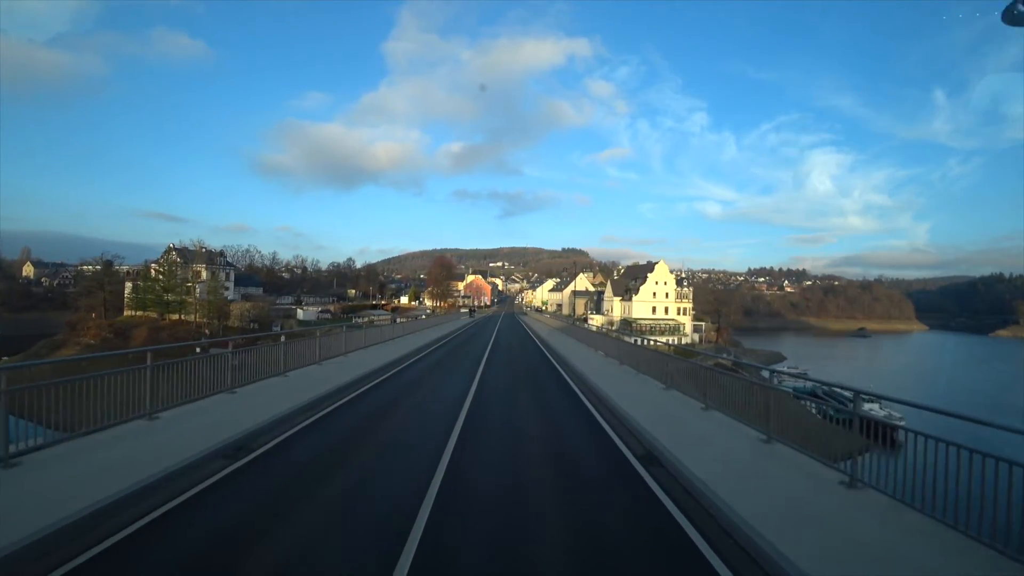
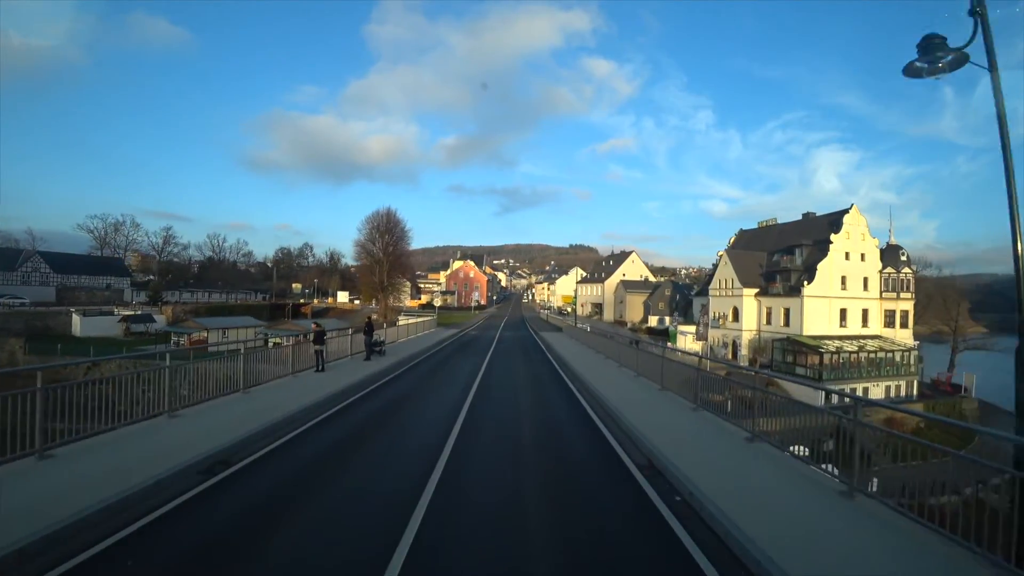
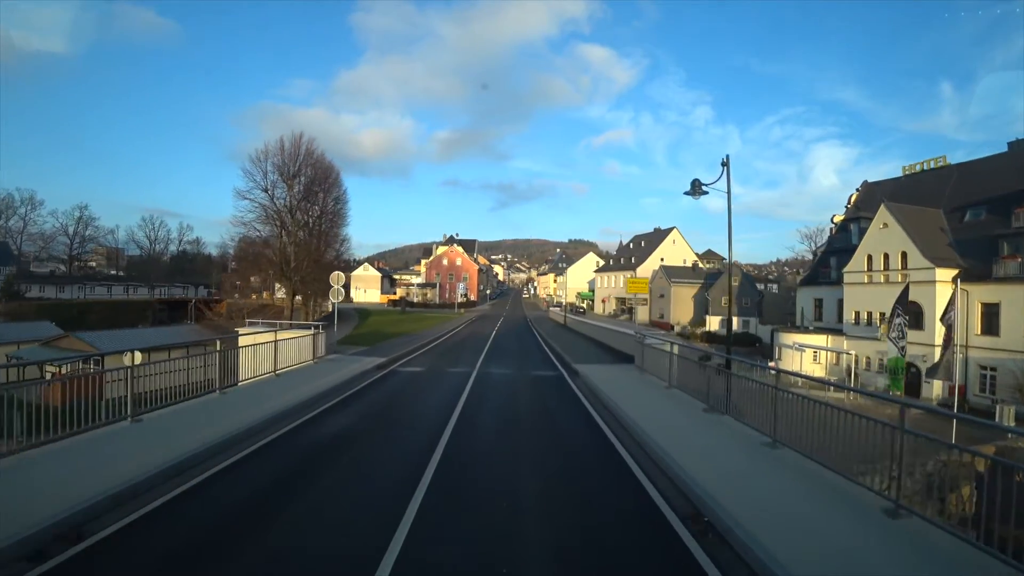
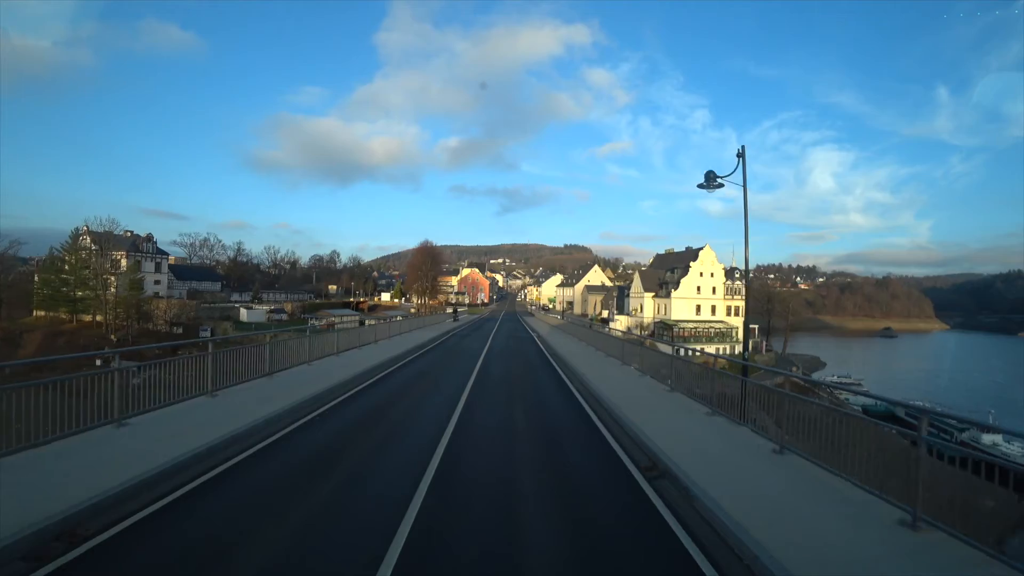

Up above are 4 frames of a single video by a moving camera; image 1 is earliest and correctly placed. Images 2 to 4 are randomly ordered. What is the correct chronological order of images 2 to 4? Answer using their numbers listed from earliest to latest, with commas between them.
4, 2, 3
